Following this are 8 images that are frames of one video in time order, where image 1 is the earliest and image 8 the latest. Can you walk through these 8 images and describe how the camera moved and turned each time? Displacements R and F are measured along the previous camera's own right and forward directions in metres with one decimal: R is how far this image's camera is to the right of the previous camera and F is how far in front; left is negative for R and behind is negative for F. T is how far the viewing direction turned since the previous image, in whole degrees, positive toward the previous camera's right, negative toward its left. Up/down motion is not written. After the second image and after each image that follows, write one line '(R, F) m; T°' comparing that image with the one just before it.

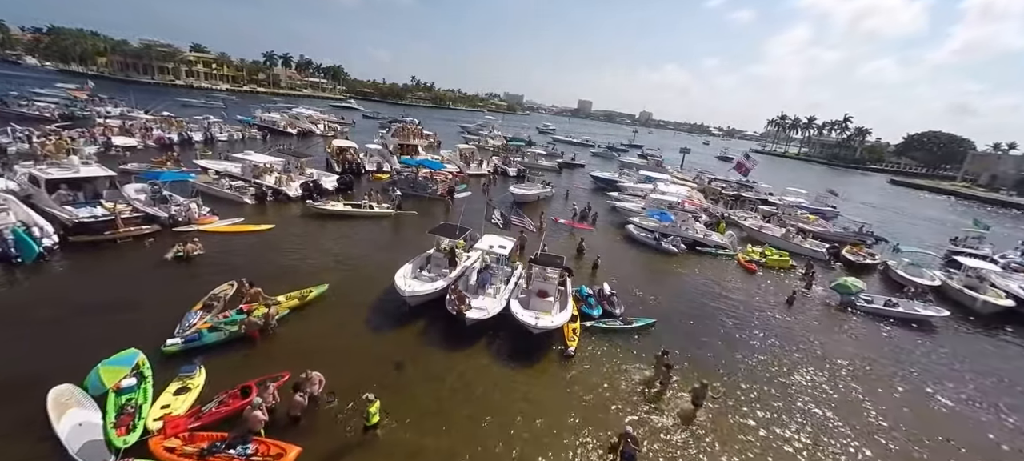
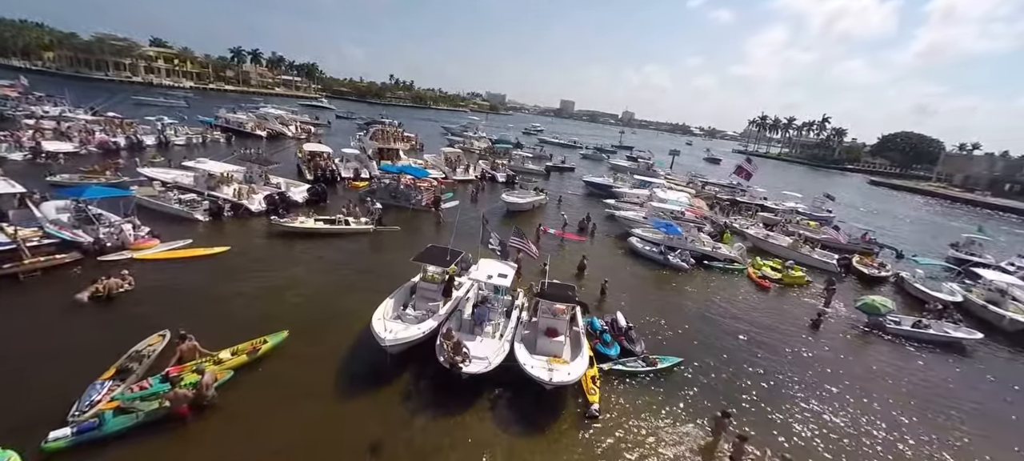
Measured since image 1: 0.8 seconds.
(-0.6, +2.5) m; +2°
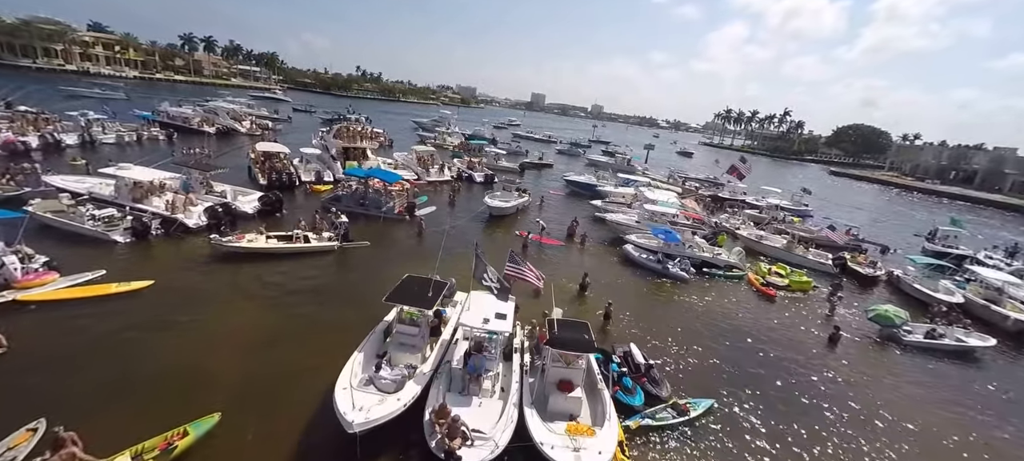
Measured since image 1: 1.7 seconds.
(-0.8, +2.6) m; +4°
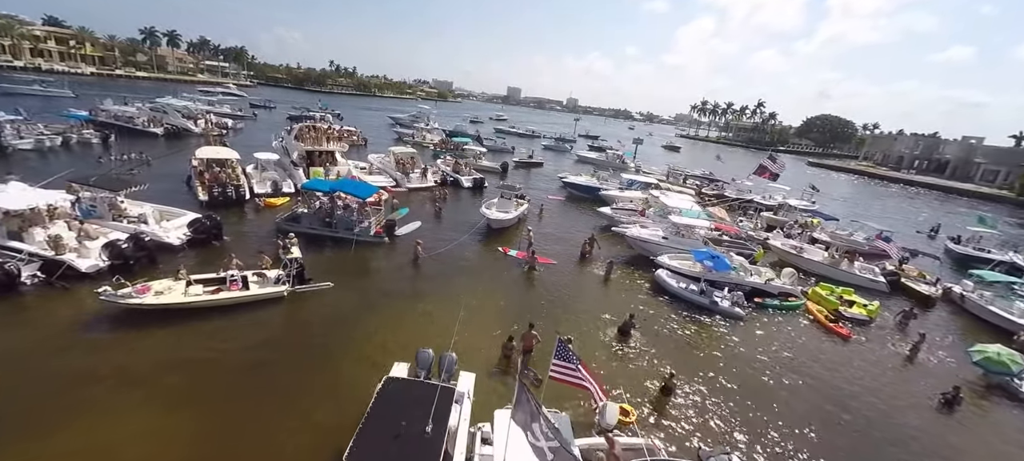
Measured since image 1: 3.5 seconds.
(-1.3, +4.8) m; +3°
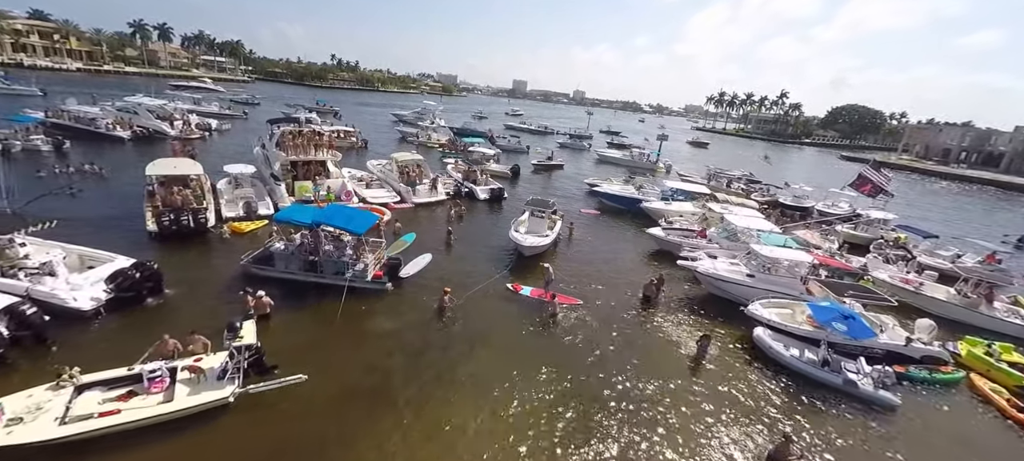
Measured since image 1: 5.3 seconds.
(-1.7, +5.7) m; -1°
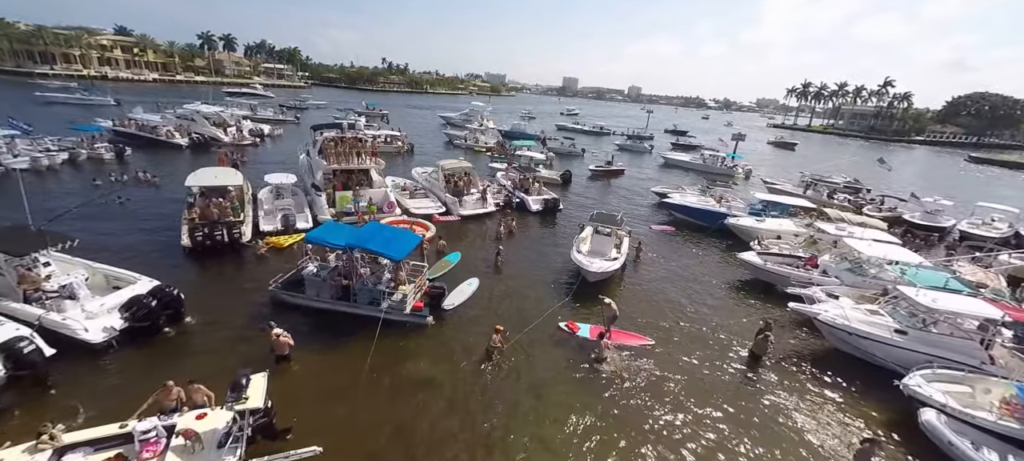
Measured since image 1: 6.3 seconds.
(-0.9, +3.5) m; -7°
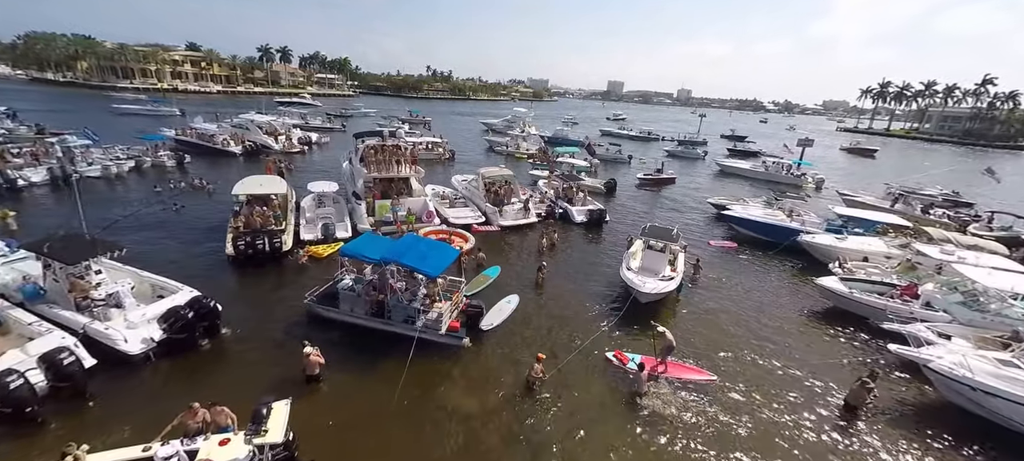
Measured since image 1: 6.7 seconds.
(-0.4, +1.4) m; -6°
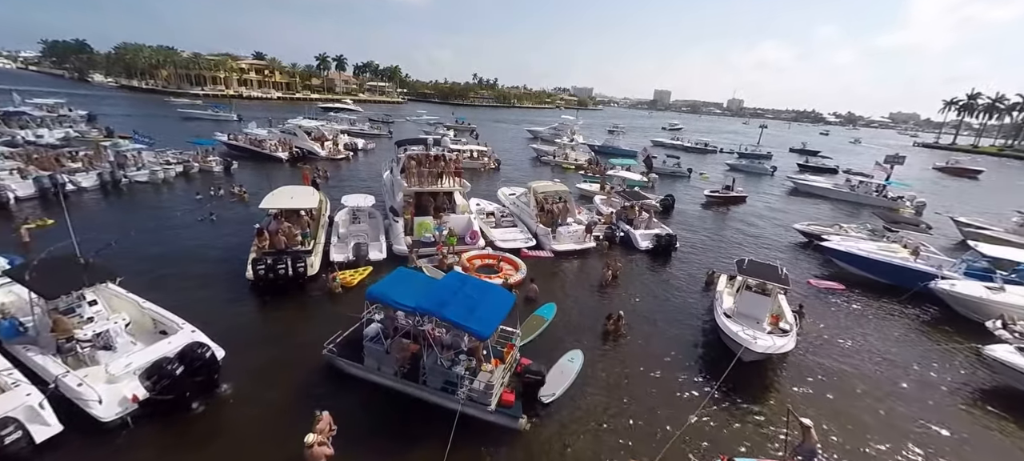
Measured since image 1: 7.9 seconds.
(-1.3, +3.5) m; -6°
